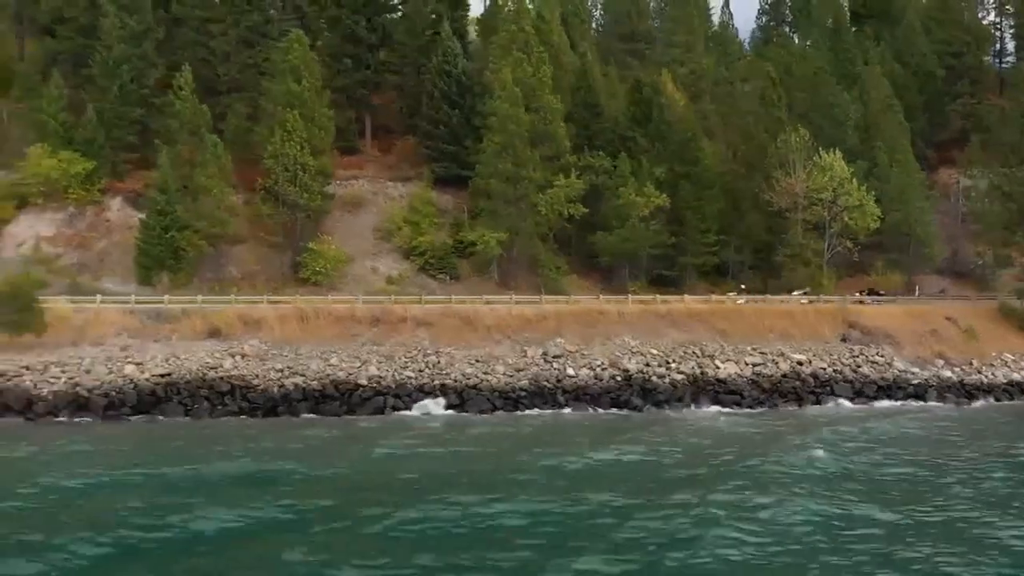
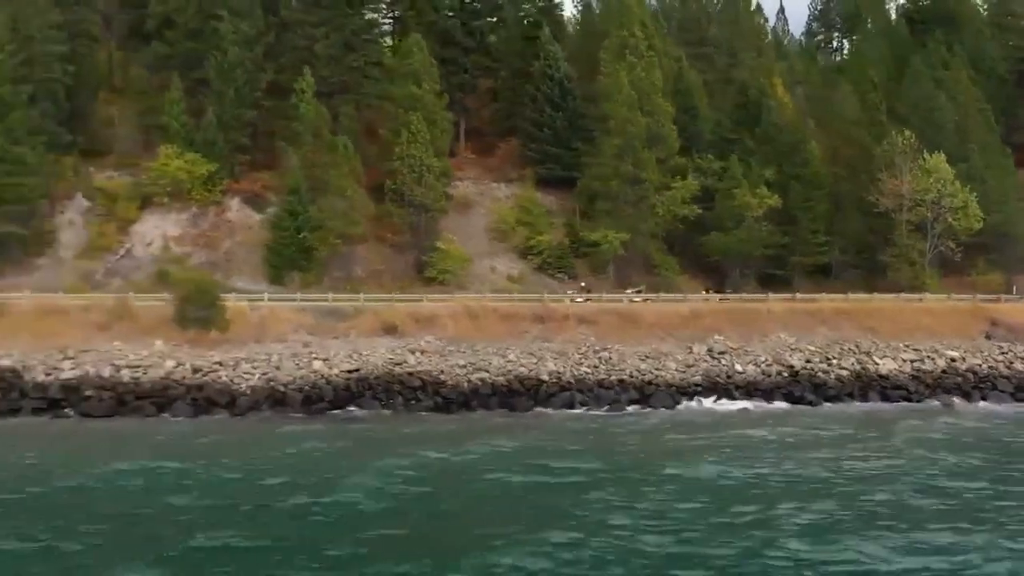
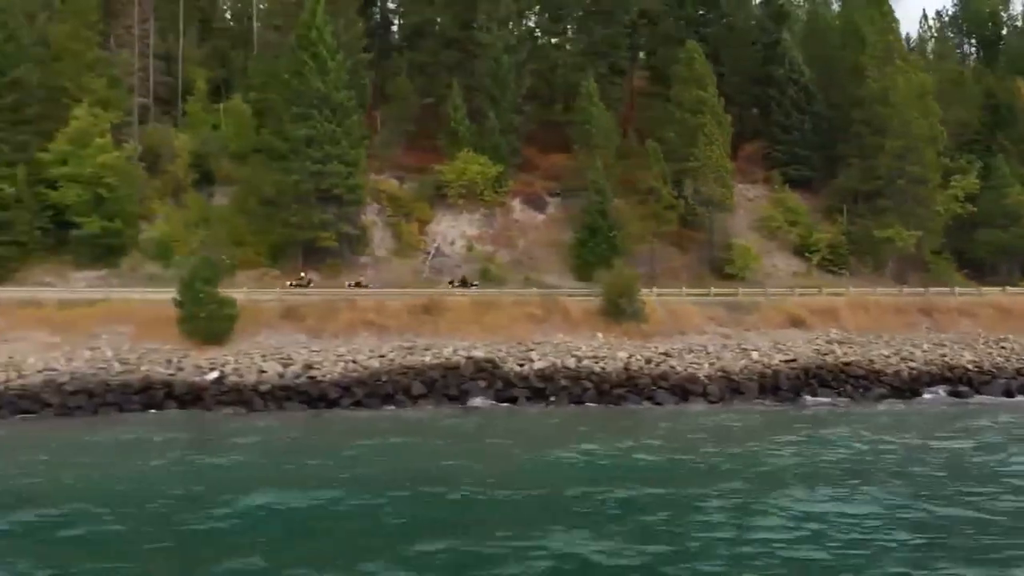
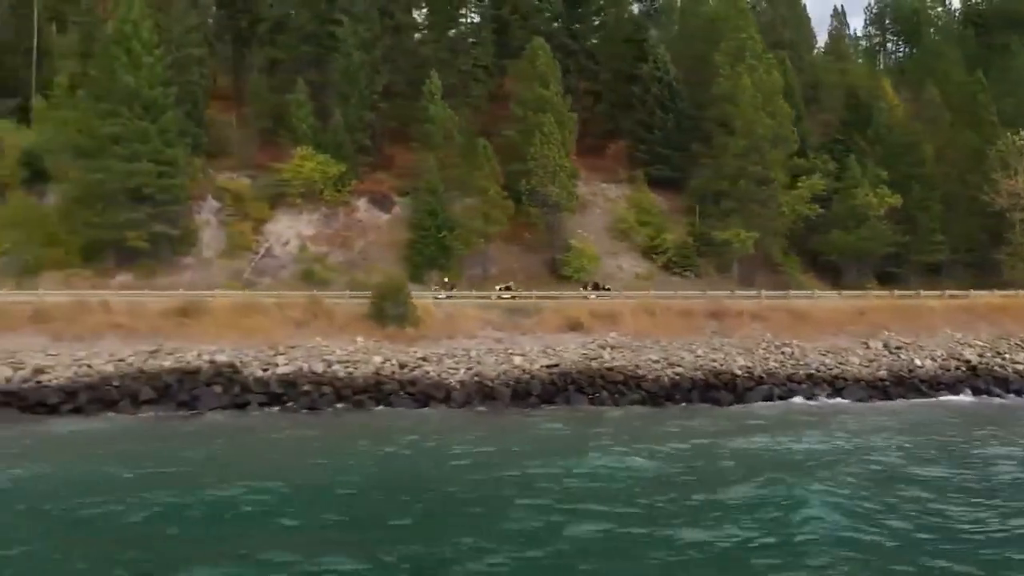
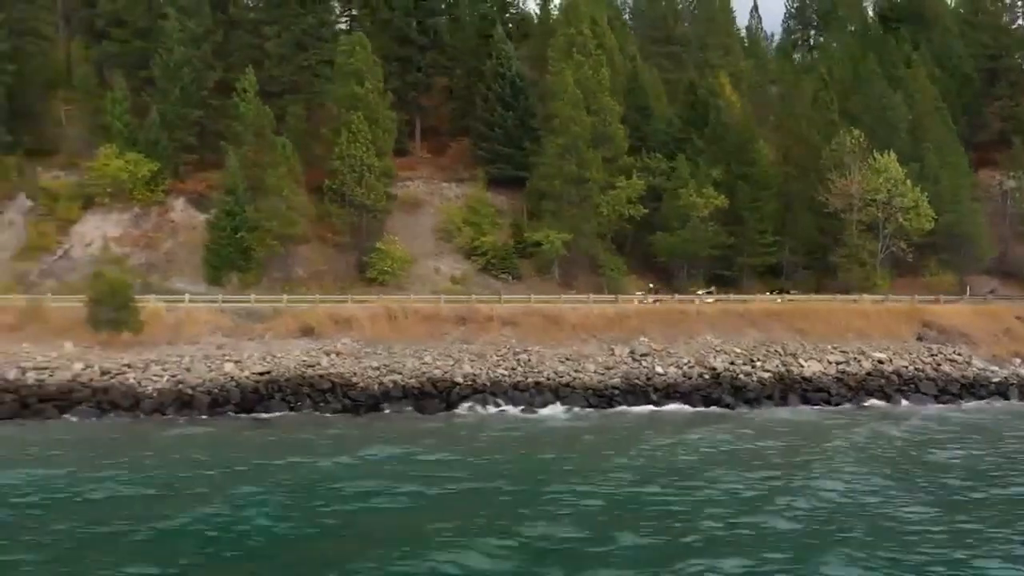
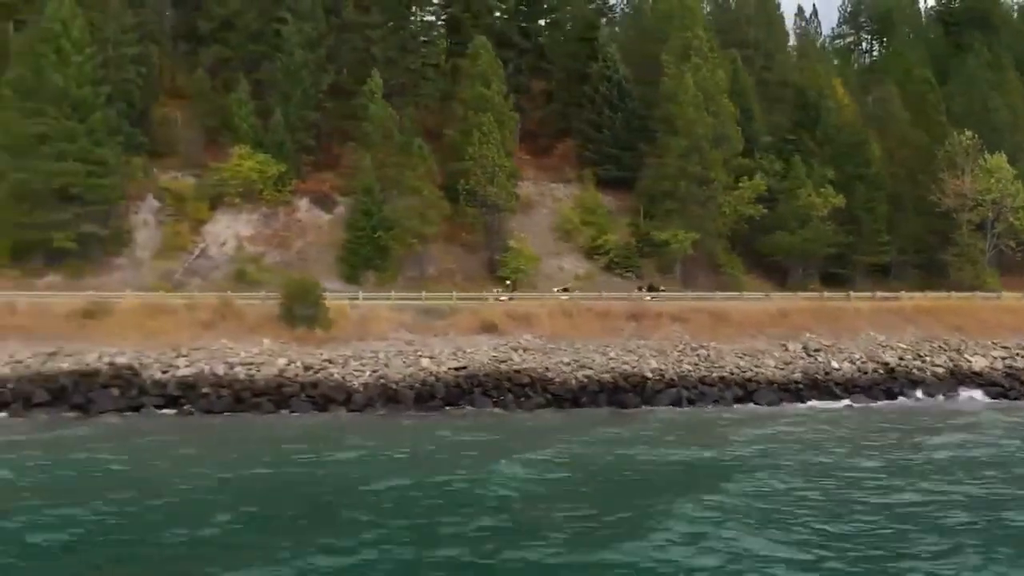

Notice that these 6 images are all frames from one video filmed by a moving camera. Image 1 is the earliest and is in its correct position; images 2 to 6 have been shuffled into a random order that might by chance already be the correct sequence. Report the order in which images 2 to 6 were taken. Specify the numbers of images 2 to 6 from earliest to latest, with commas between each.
5, 2, 6, 4, 3
